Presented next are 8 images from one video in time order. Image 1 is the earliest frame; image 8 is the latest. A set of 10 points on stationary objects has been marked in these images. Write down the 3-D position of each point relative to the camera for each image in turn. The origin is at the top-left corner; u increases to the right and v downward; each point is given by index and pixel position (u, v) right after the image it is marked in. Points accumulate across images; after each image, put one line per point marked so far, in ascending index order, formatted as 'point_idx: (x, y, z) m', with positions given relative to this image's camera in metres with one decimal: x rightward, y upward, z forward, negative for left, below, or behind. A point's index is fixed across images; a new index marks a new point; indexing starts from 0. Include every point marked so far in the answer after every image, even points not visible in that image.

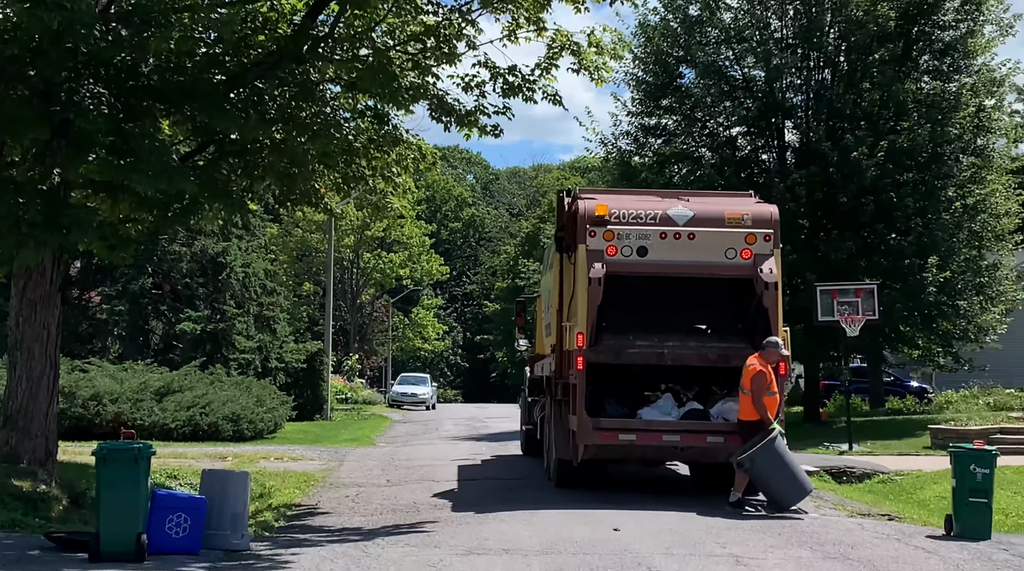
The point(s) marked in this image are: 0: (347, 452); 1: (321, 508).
0: (-2.5, -2.6, +18.2) m
1: (-1.8, -2.1, +11.0) m
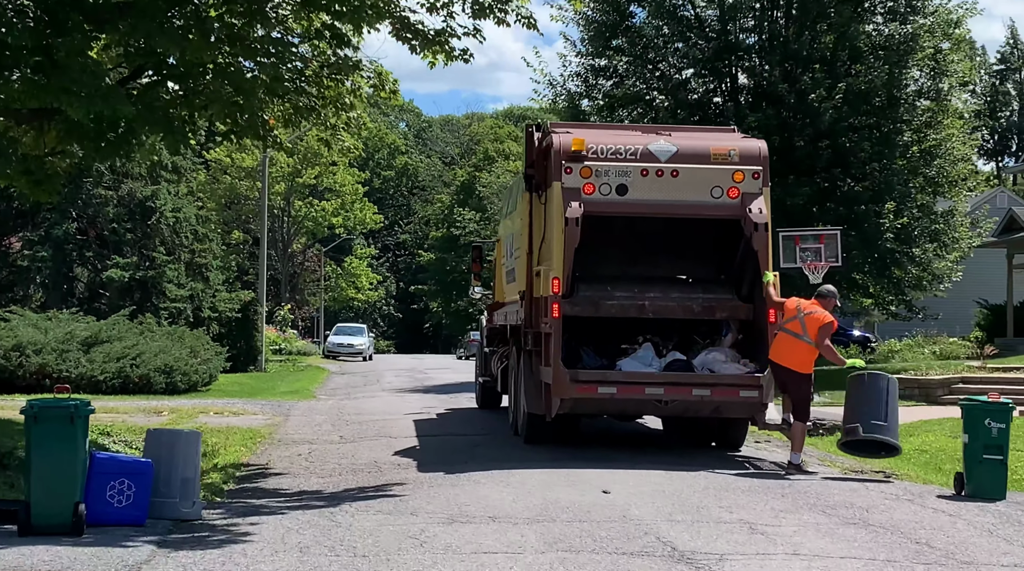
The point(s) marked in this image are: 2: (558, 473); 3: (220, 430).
0: (-3.2, -1.8, +17.3) m
1: (-2.0, -1.6, +10.1) m
2: (+0.4, -1.4, +9.1) m
3: (-3.2, -1.6, +13.0) m
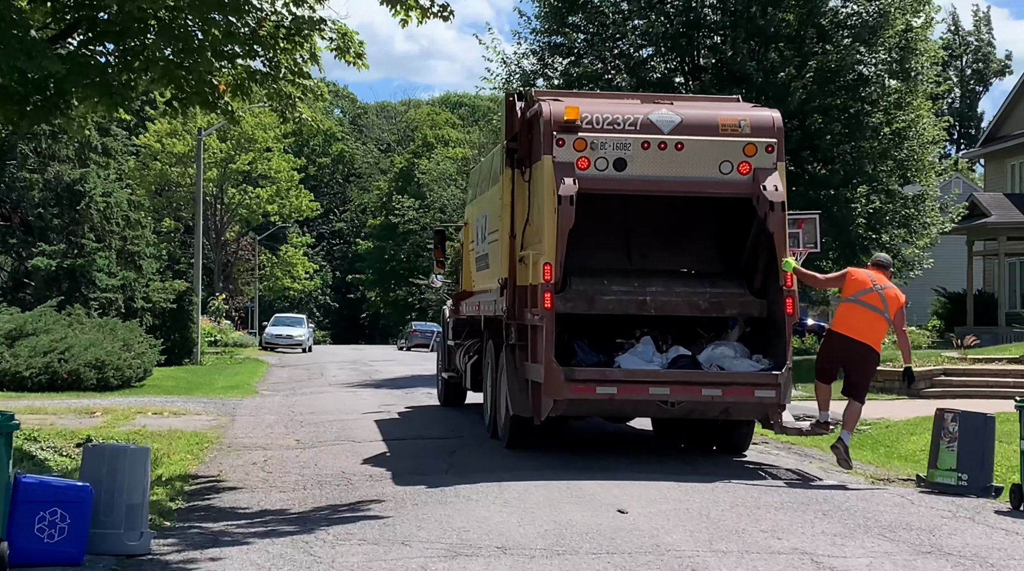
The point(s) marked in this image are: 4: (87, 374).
0: (-3.8, -1.6, +16.0) m
1: (-2.2, -1.5, +8.9) m
2: (+0.3, -1.4, +8.0) m
3: (-3.5, -1.5, +11.7) m
4: (-7.1, -1.5, +19.9) m
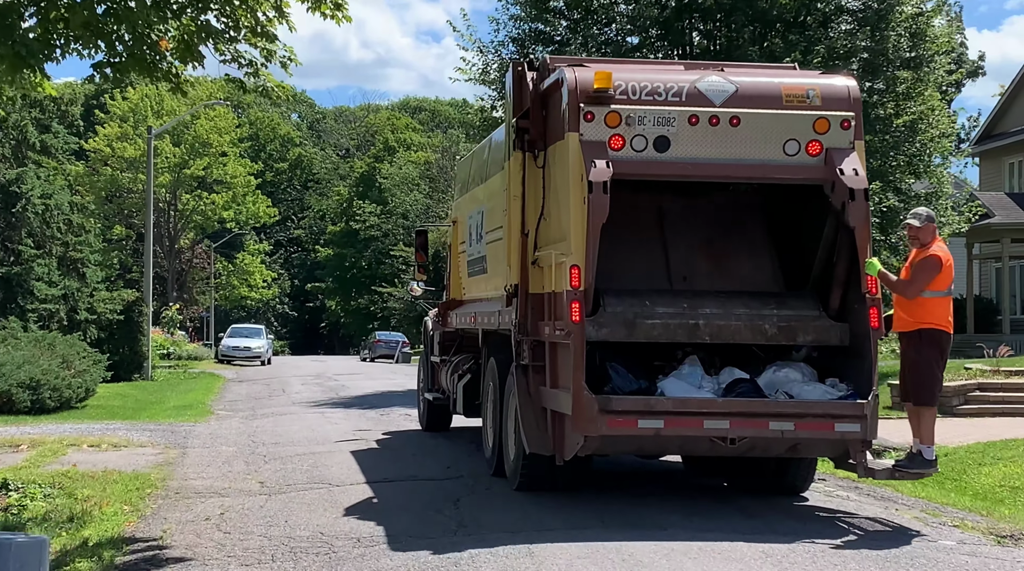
0: (-3.9, -1.7, +14.0) m
1: (-2.0, -1.5, +7.0) m
2: (+0.5, -1.4, +6.1) m
3: (-3.4, -1.6, +9.7) m
4: (-7.4, -1.7, +17.7) m
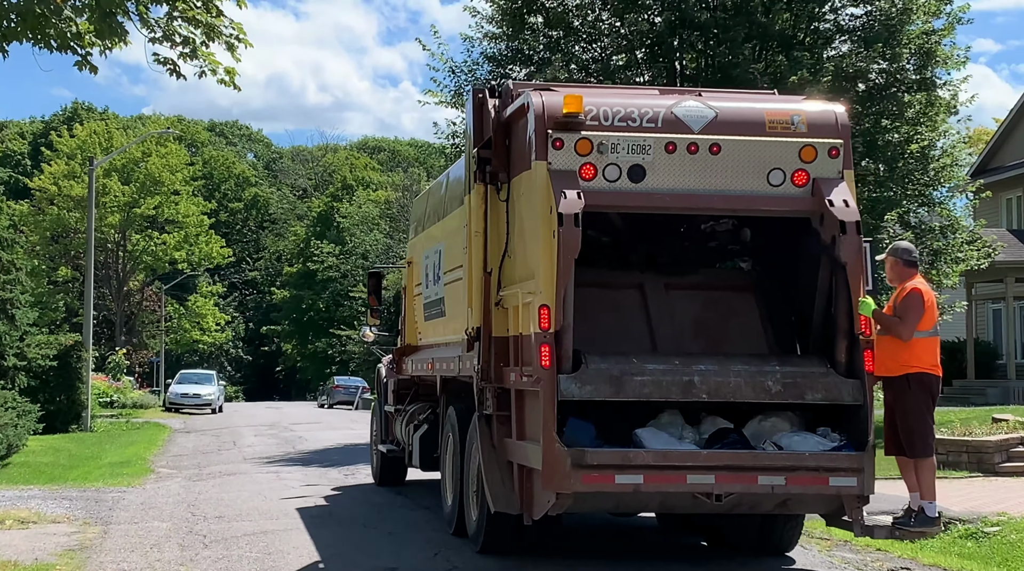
0: (-4.0, -2.1, +11.8) m
1: (-1.9, -1.7, +4.9) m
2: (+0.6, -1.5, +4.2) m
3: (-3.4, -1.8, +7.6) m
4: (-7.6, -2.2, +15.4) m
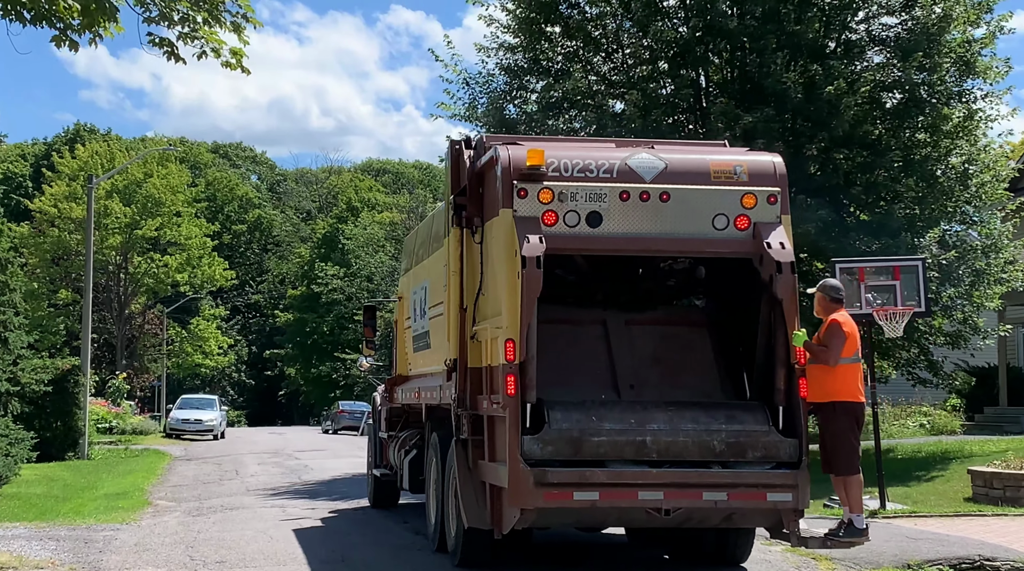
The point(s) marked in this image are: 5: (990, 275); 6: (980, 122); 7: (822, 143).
0: (-3.7, -2.3, +10.9) m
1: (-1.6, -1.8, +3.9) m
2: (+0.9, -1.6, +3.2) m
3: (-3.2, -1.9, +6.6) m
4: (-7.4, -2.5, +14.5) m
5: (+7.2, +0.2, +18.2) m
6: (+7.1, +2.5, +17.8) m
7: (+4.5, +2.1, +17.3) m
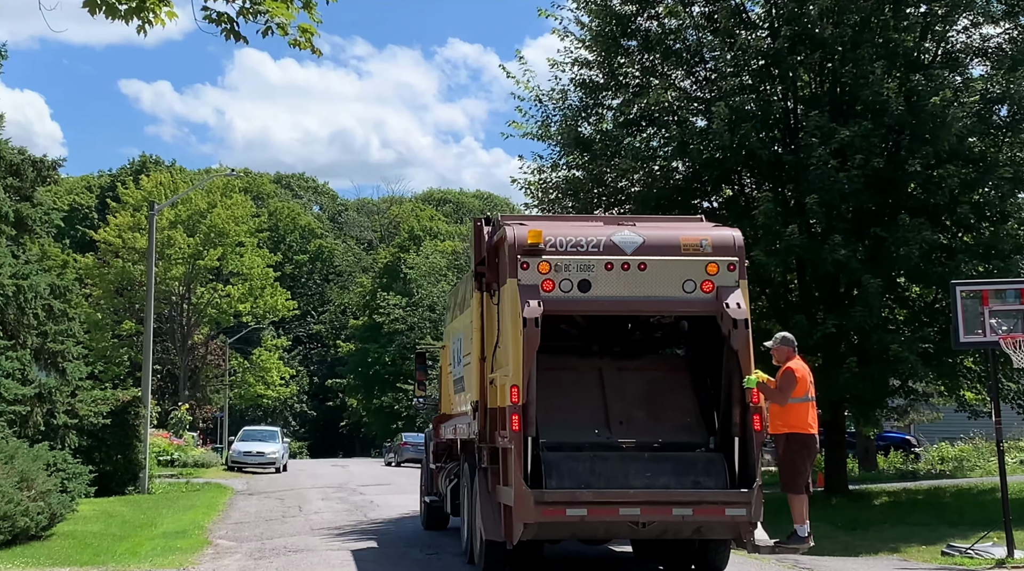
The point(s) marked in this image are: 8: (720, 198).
0: (-2.9, -2.6, +10.0) m
1: (-1.2, -1.8, +3.0) m
2: (+1.3, -1.6, +2.1) m
3: (-2.6, -2.0, +5.7) m
4: (-6.4, -2.8, +13.7) m
5: (+8.4, -0.2, +16.9) m
6: (+8.2, +2.2, +16.5) m
7: (+5.6, +1.7, +16.1) m
8: (+3.2, +1.3, +18.1) m
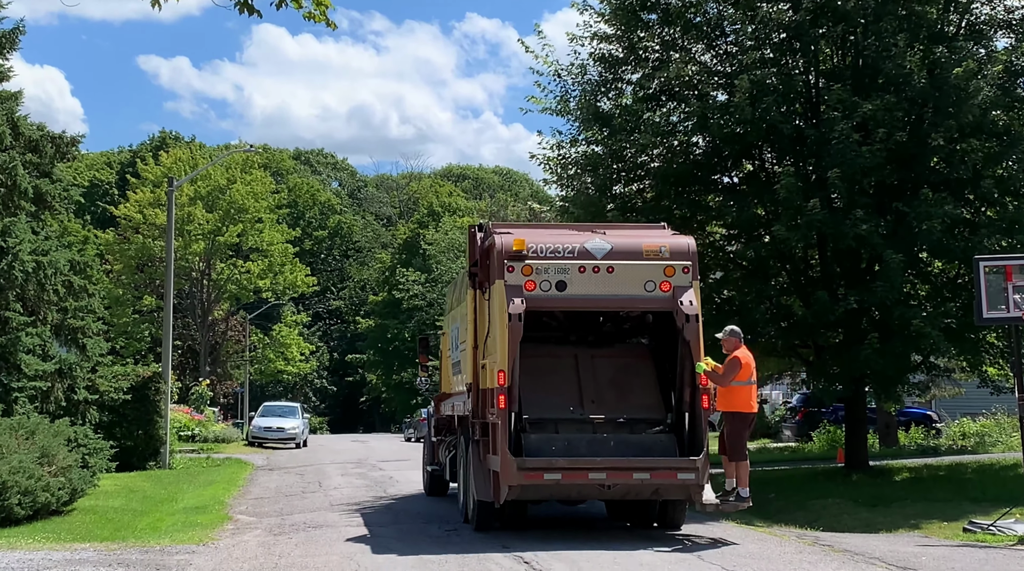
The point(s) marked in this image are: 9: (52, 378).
0: (-2.8, -2.4, +10.0) m
1: (-1.2, -1.7, +2.9) m
2: (+1.3, -1.5, +2.0) m
3: (-2.5, -1.9, +5.7) m
4: (-6.2, -2.5, +13.8) m
5: (+8.6, +0.2, +16.7) m
6: (+8.4, +2.5, +16.3) m
7: (+5.9, +2.1, +15.9) m
8: (+3.5, +1.7, +17.9) m
9: (-8.0, -1.6, +20.7) m
